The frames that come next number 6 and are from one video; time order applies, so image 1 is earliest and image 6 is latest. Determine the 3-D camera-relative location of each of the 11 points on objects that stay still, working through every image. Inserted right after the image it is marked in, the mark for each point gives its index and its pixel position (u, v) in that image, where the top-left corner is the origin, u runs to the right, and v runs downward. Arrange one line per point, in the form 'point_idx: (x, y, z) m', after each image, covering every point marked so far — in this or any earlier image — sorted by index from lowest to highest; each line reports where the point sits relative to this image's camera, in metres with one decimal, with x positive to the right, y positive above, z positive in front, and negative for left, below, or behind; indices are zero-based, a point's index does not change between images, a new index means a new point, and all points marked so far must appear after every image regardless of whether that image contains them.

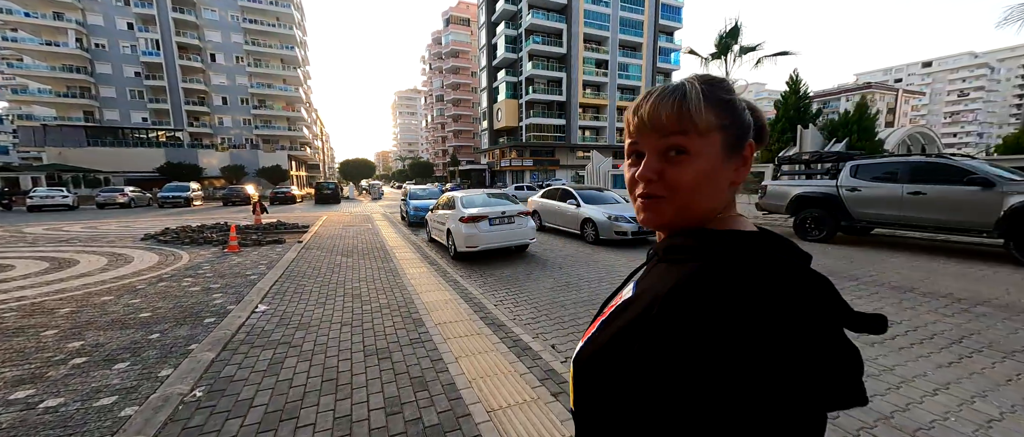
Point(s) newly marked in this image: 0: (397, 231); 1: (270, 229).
0: (-4.7, -0.5, +13.7) m
1: (-8.2, -0.4, +11.5) m
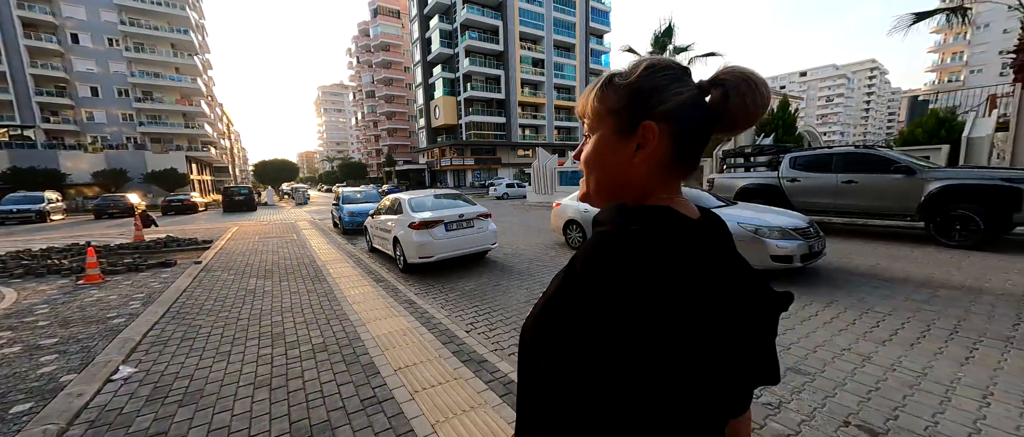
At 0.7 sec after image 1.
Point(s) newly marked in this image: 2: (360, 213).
0: (-6.5, -0.7, +11.9) m
1: (-9.6, -0.8, +9.1) m
2: (-6.0, +0.2, +13.1) m
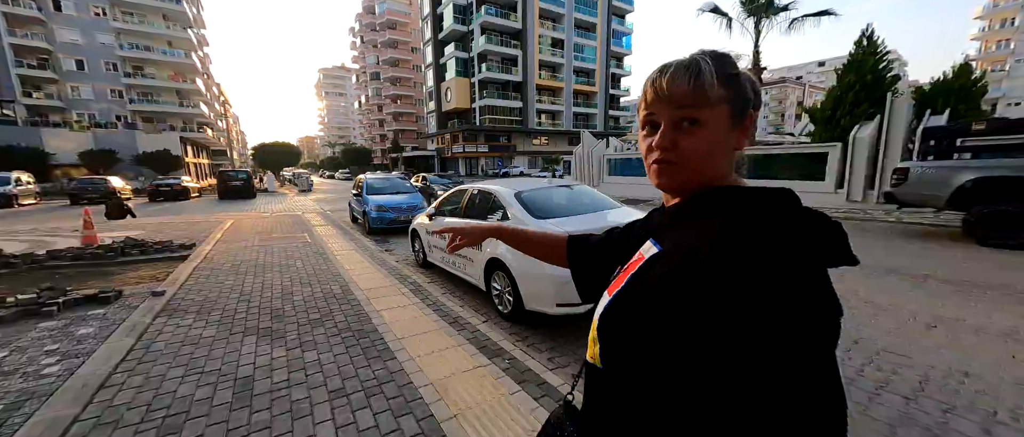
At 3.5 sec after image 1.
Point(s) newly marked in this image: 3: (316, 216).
0: (-4.2, -0.6, +8.8) m
1: (-7.3, -0.7, +6.1) m
2: (-3.6, +0.3, +10.1) m
3: (-8.1, +0.1, +13.9) m
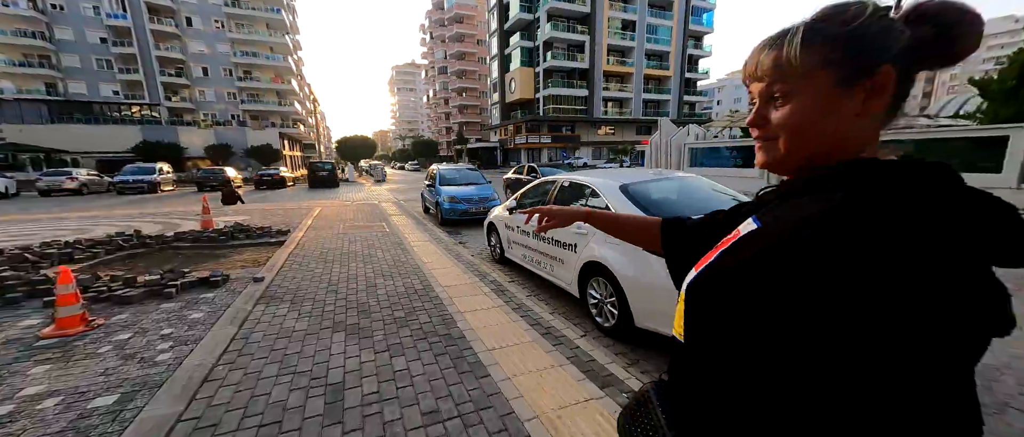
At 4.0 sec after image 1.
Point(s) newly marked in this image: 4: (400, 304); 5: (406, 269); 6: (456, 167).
0: (-2.2, -0.4, +8.8) m
1: (-5.8, -0.5, +6.6) m
2: (-1.5, +0.6, +9.9) m
3: (-5.2, +0.6, +14.5) m
4: (-1.4, -1.0, +4.1) m
5: (-1.7, -0.8, +5.5) m
6: (-2.0, +1.8, +12.0) m
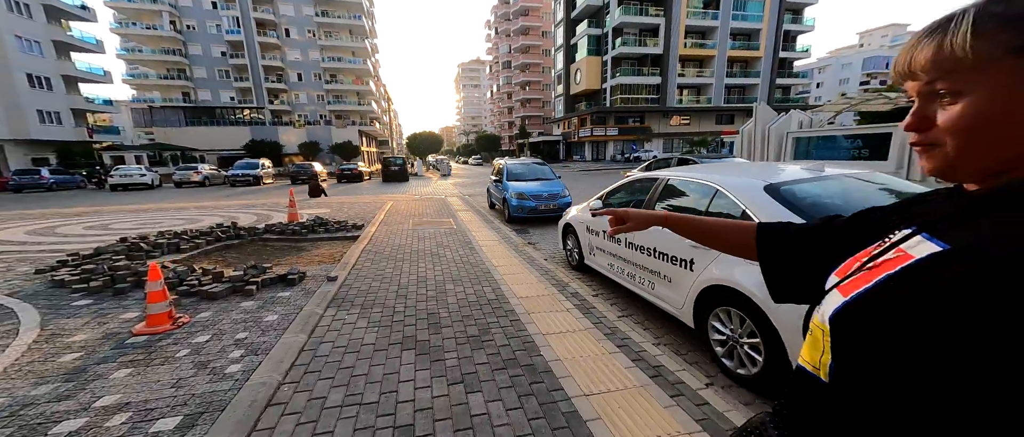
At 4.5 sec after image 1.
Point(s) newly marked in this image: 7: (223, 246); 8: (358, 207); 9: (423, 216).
0: (-0.4, -0.3, +8.4) m
1: (-4.3, -0.3, +6.9) m
2: (+0.5, +0.7, +9.4) m
3: (-2.3, +0.8, +14.5) m
4: (-0.5, -1.1, +3.7) m
5: (-0.5, -0.8, +5.1) m
6: (+0.4, +1.9, +11.4) m
7: (-5.0, -0.5, +5.9) m
8: (-5.3, +0.4, +11.7) m
9: (-2.7, +0.1, +10.2) m
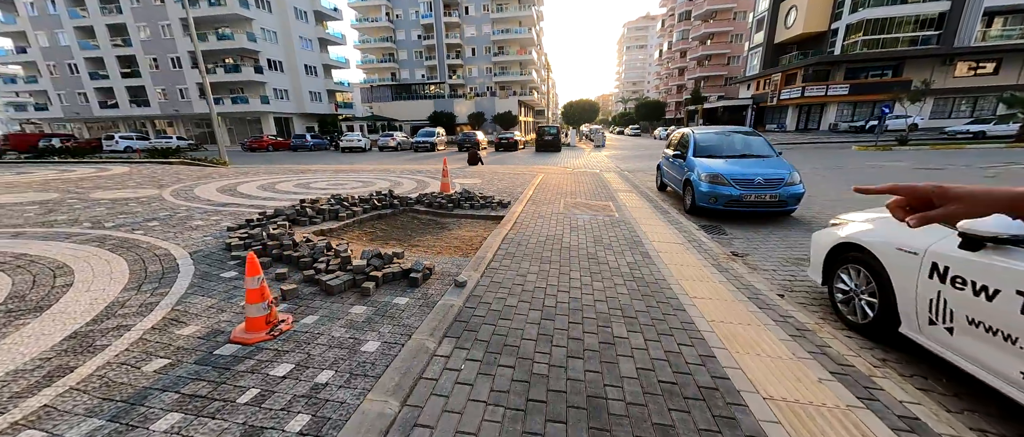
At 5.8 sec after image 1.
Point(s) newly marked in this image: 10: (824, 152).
0: (+2.9, -0.2, +6.1) m
1: (-1.2, +0.2, +6.3) m
2: (+4.2, +0.8, +6.5) m
3: (+3.8, +1.5, +12.3) m
4: (+0.9, -1.2, +1.9) m
5: (+1.4, -0.8, +3.2) m
6: (+5.1, +2.2, +8.3) m
7: (-2.3, +0.1, +5.7) m
8: (-0.1, +1.3, +10.9) m
9: (+1.7, +0.6, +8.6) m
10: (+16.5, +3.5, +17.7) m
